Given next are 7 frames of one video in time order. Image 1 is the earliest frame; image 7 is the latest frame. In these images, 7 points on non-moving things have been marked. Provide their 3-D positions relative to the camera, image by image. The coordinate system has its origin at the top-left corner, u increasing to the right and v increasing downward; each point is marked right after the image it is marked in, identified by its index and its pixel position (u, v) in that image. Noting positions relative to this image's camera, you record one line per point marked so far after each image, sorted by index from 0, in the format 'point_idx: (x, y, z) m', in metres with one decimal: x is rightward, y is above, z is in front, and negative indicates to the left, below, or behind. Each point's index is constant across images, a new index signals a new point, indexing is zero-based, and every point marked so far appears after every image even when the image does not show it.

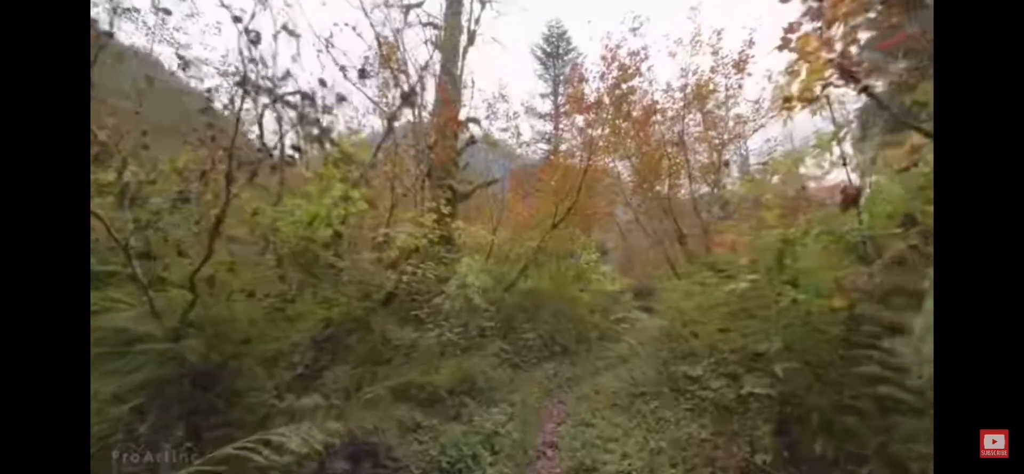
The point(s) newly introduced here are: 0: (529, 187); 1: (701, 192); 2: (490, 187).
0: (+0.2, +0.6, +5.2) m
1: (+2.4, +0.5, +4.8) m
2: (-0.3, +0.6, +5.2) m
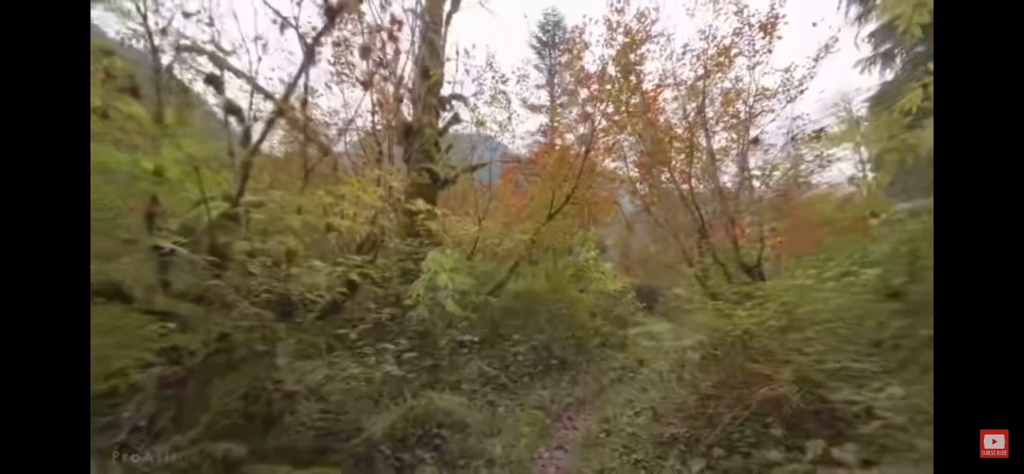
0: (+0.1, +0.7, +4.5) m
1: (+2.3, +0.6, +4.1) m
2: (-0.4, +0.7, +4.5) m
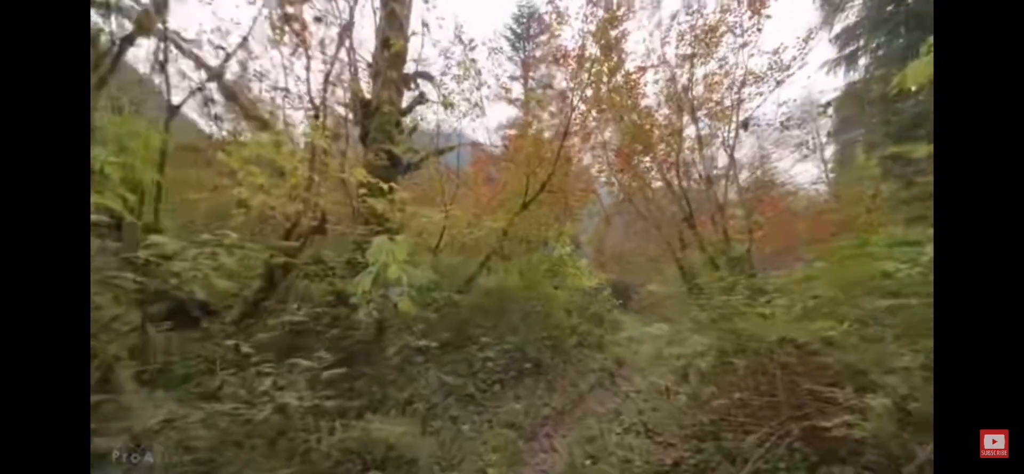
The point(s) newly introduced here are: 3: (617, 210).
0: (-0.2, +0.8, +4.1) m
1: (+2.0, +0.7, +3.9) m
2: (-0.7, +0.8, +4.1) m
3: (+1.0, +0.3, +4.0) m
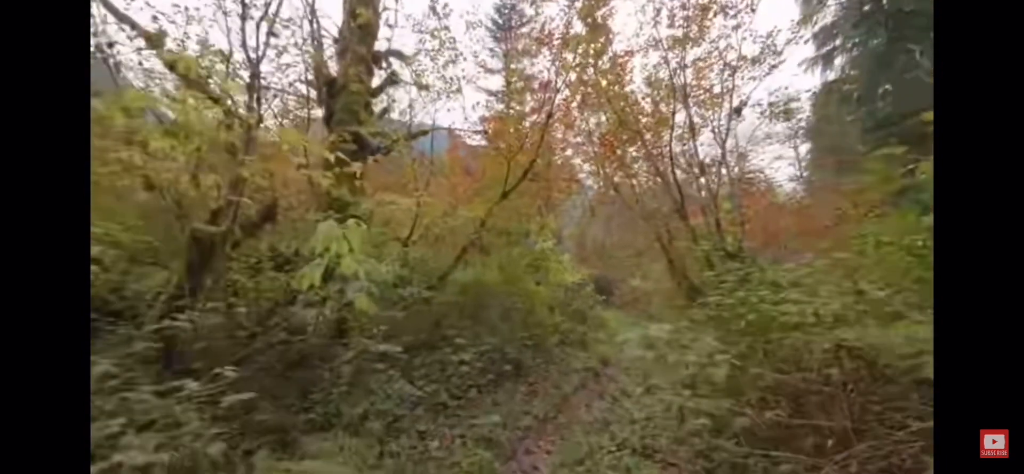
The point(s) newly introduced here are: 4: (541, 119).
0: (-0.4, +0.9, +3.8) m
1: (+1.8, +0.7, +3.7) m
2: (-0.9, +0.9, +3.7) m
3: (+0.9, +0.3, +3.8) m
4: (+0.3, +1.1, +3.8) m
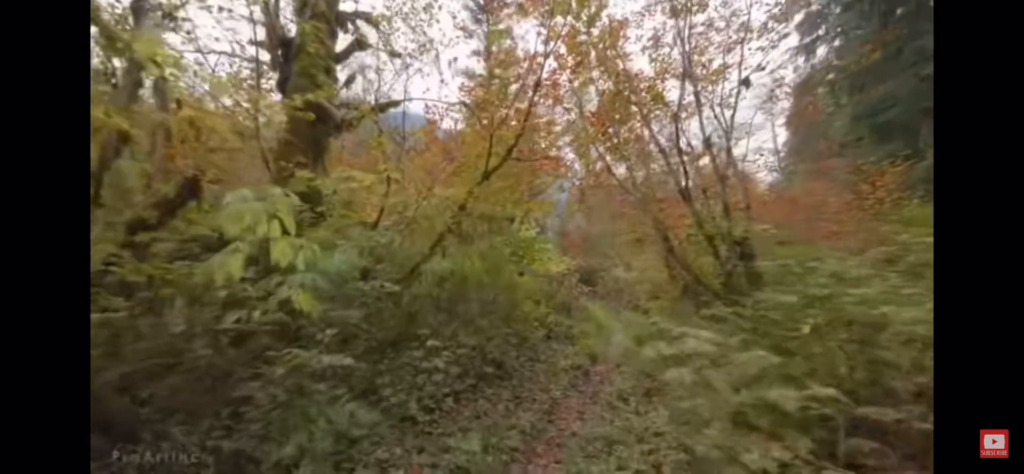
0: (-0.5, +1.0, +3.4) m
1: (+1.6, +0.8, +3.4) m
2: (-1.1, +1.0, +3.3) m
3: (+0.7, +0.5, +3.4) m
4: (+0.1, +1.2, +3.4) m
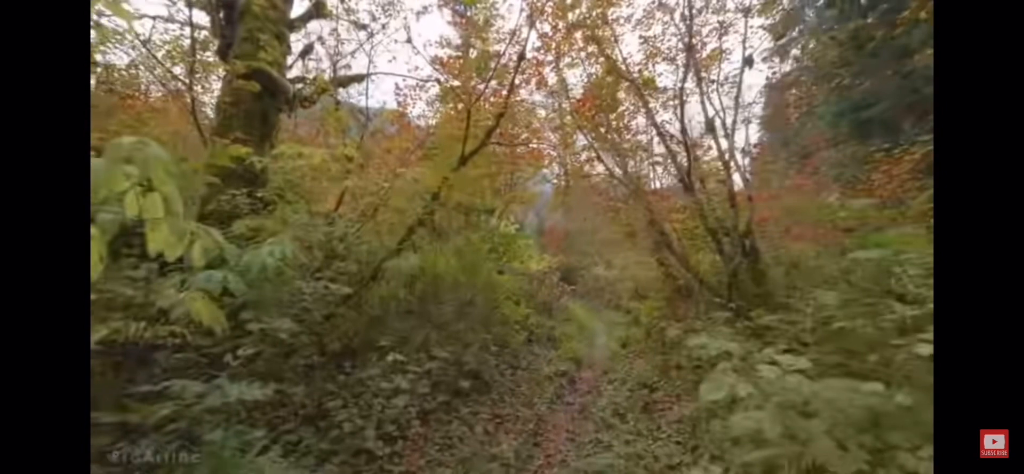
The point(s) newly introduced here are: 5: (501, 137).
0: (-0.7, +1.0, +3.0) m
1: (+1.5, +0.9, +3.1) m
2: (-1.2, +1.0, +2.9) m
3: (+0.5, +0.5, +3.1) m
4: (0.0, +1.3, +3.1) m
5: (-0.1, +0.8, +3.1) m
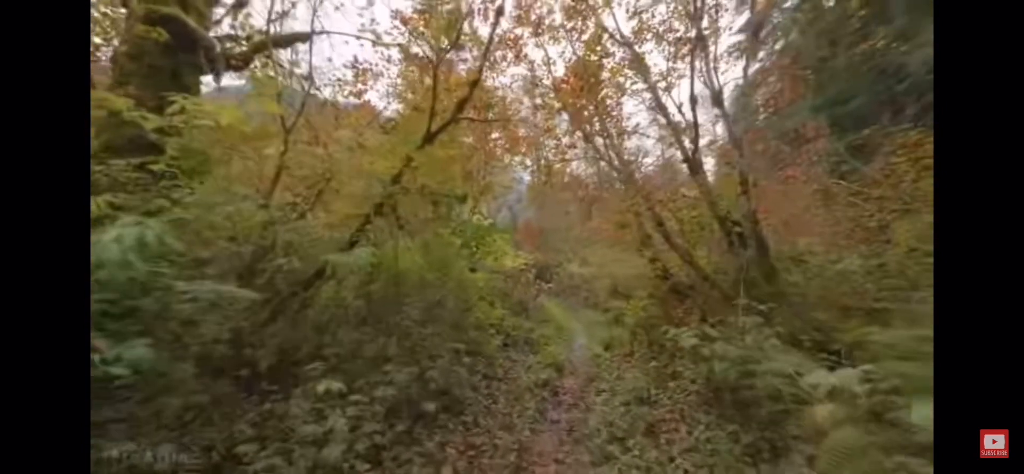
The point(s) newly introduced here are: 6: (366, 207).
0: (-0.8, +1.1, +2.5) m
1: (+1.3, +0.9, +2.8) m
2: (-1.4, +1.1, +2.4) m
3: (+0.4, +0.6, +2.7) m
4: (-0.2, +1.3, +2.7) m
5: (-0.2, +0.9, +2.7) m
6: (-0.9, +0.2, +2.5) m
